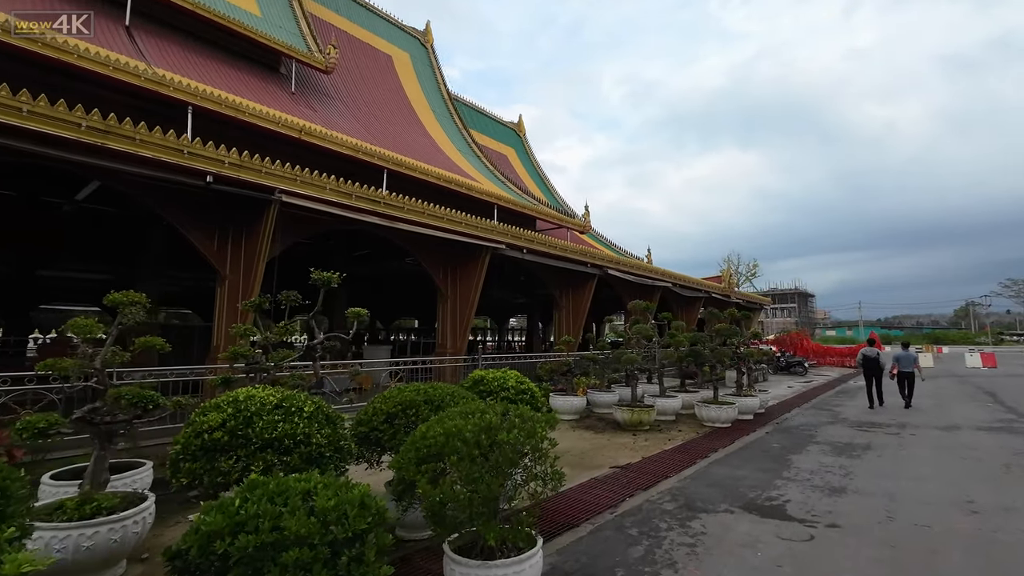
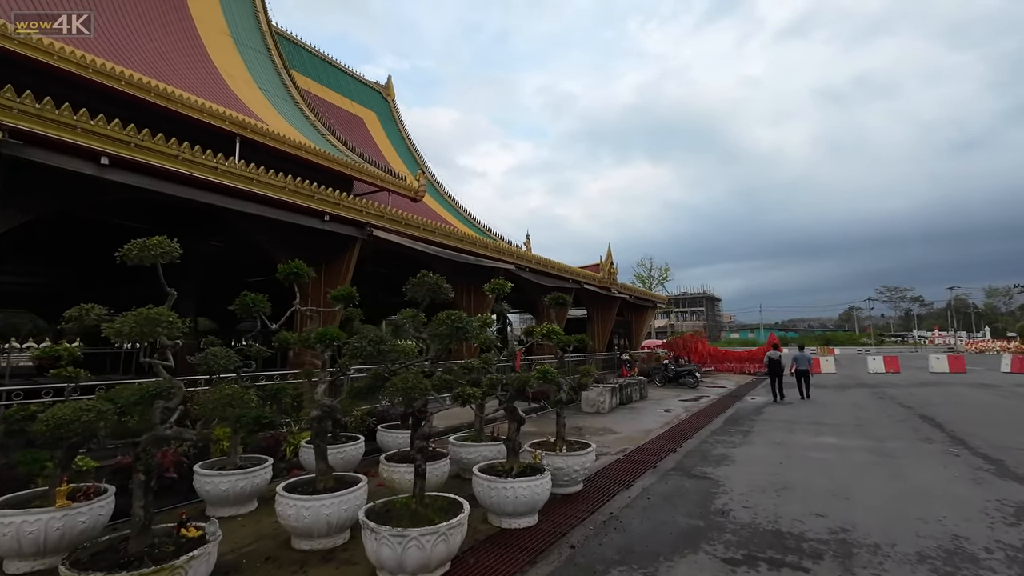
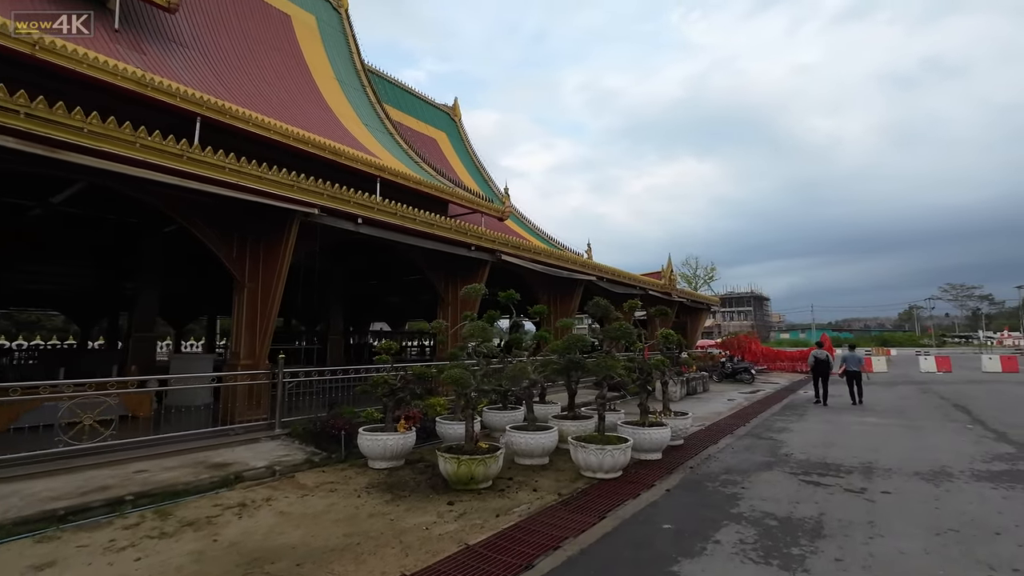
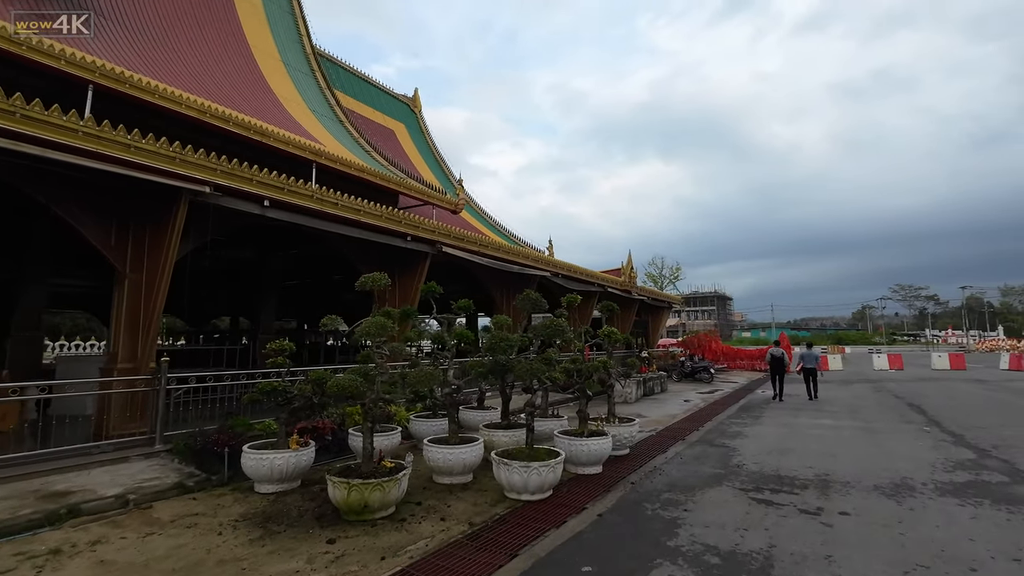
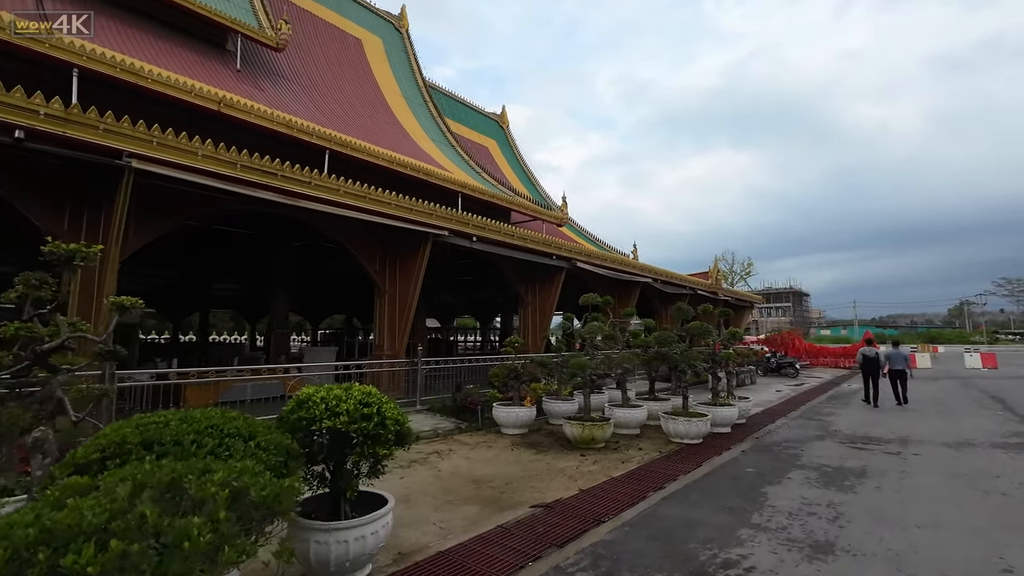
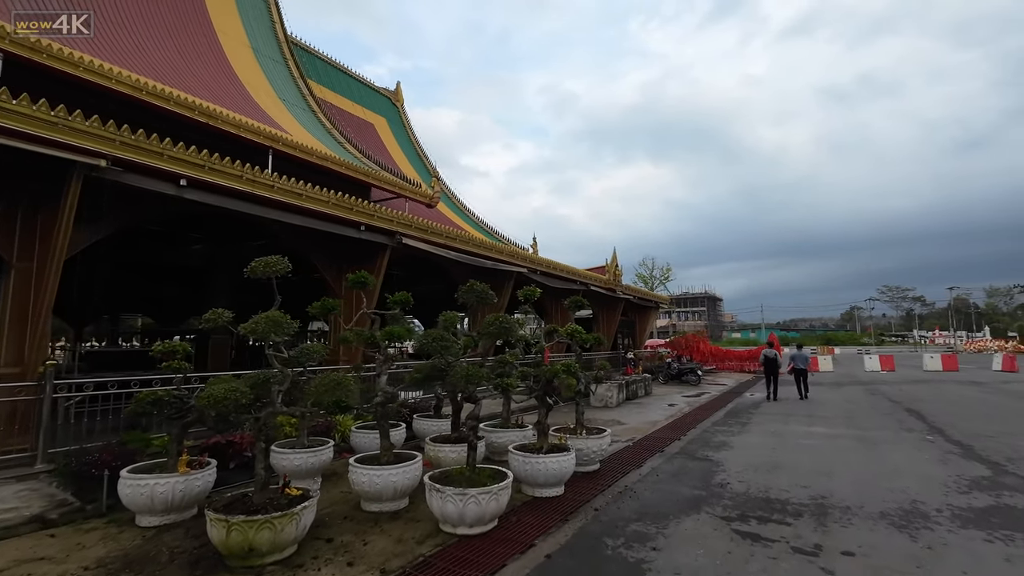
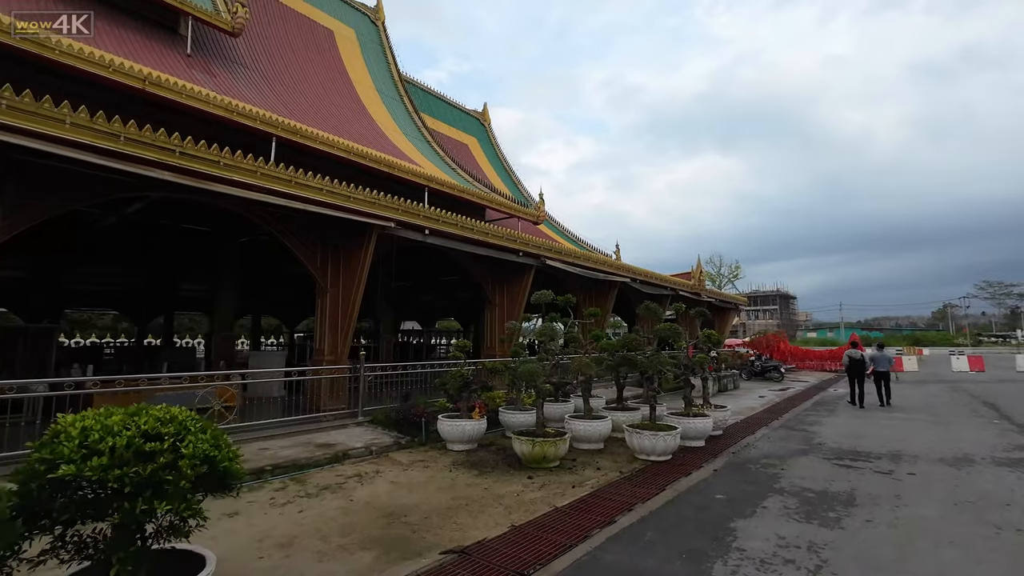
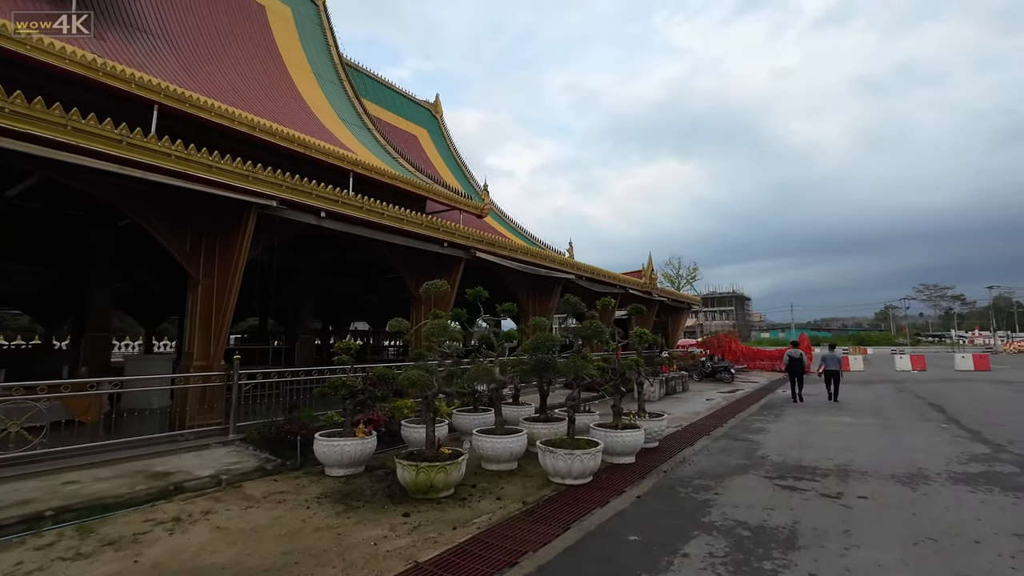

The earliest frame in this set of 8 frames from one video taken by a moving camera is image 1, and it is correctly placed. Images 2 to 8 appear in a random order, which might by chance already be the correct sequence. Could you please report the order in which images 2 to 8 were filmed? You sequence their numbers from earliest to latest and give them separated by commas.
5, 7, 3, 8, 4, 6, 2
